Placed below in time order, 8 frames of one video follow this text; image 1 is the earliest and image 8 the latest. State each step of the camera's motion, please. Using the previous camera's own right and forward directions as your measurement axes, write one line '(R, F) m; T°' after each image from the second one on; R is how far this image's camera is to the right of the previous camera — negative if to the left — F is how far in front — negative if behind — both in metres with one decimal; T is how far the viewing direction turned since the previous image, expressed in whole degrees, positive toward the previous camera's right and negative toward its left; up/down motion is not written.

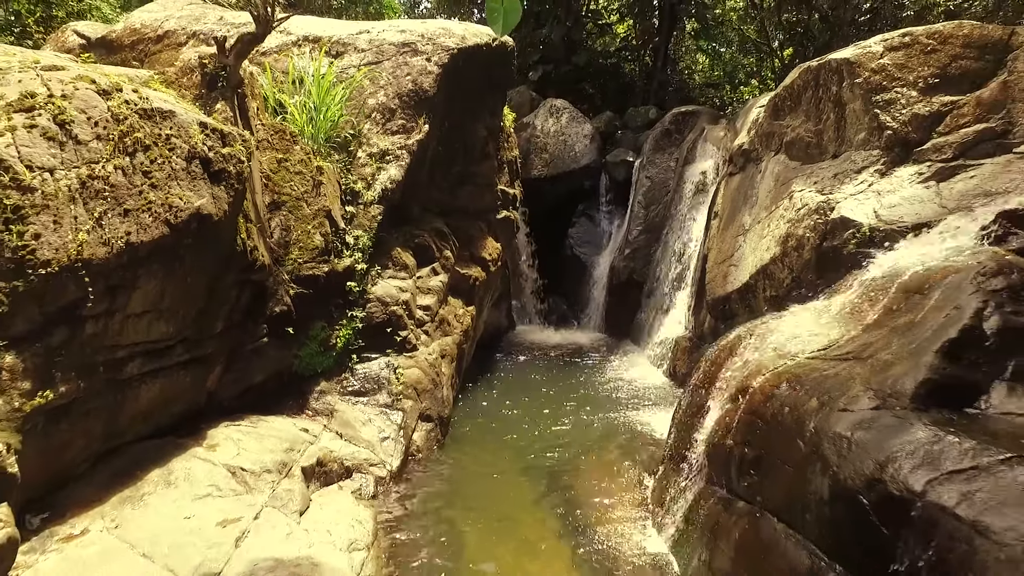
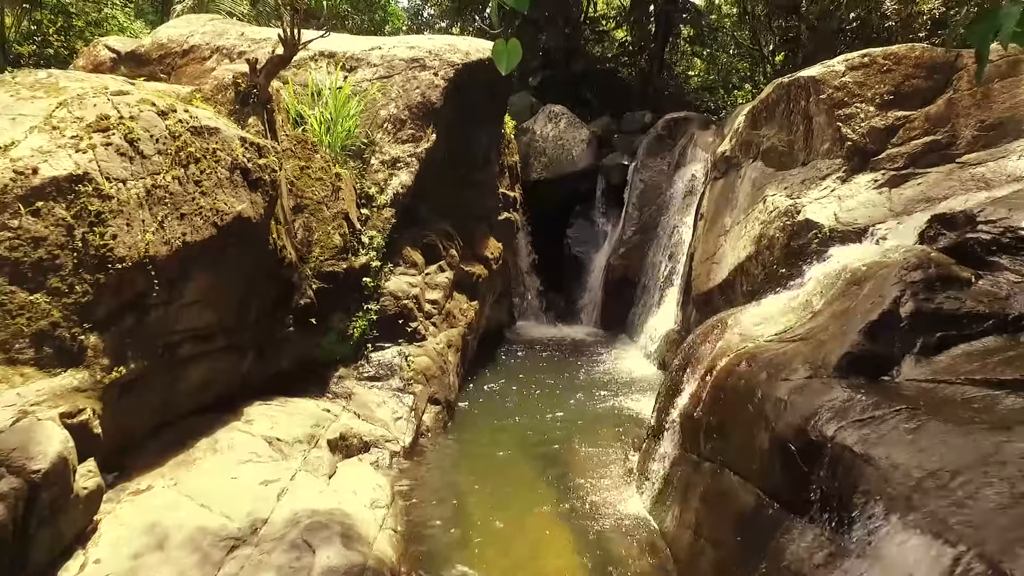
(0.0, -0.5) m; 0°
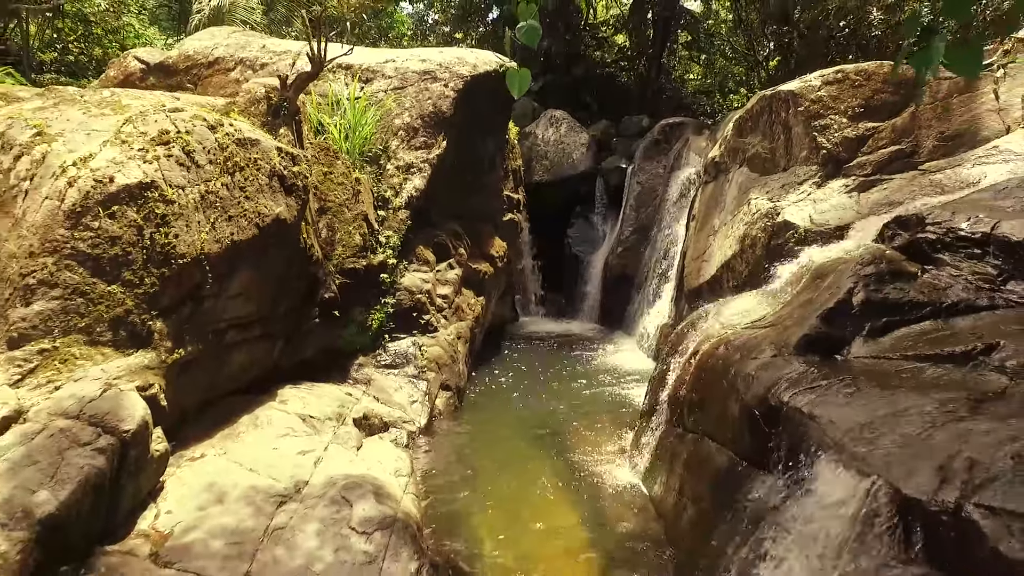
(0.0, -0.5) m; 0°
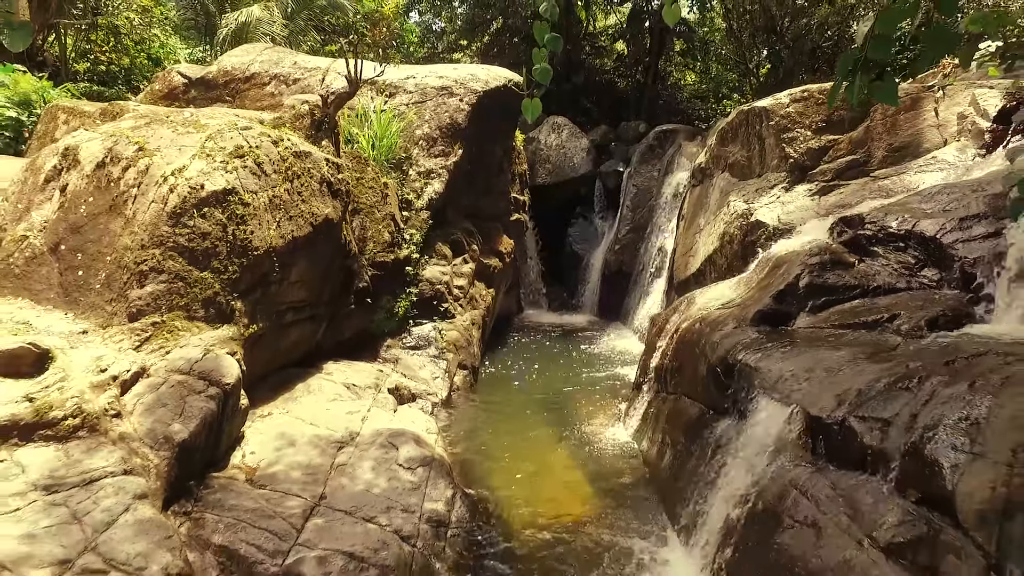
(-0.1, -0.8) m; 0°
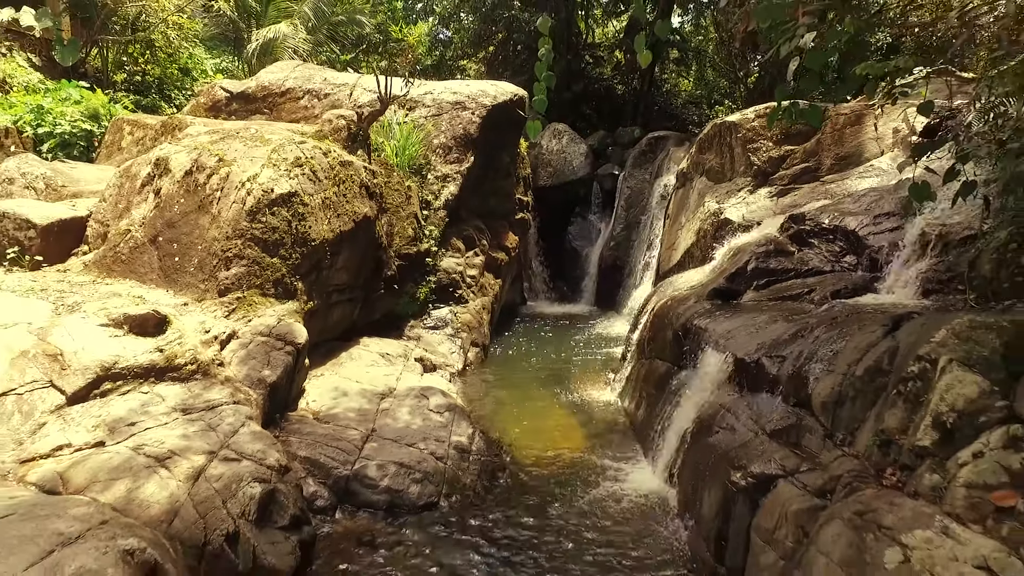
(0.0, -1.1) m; 0°
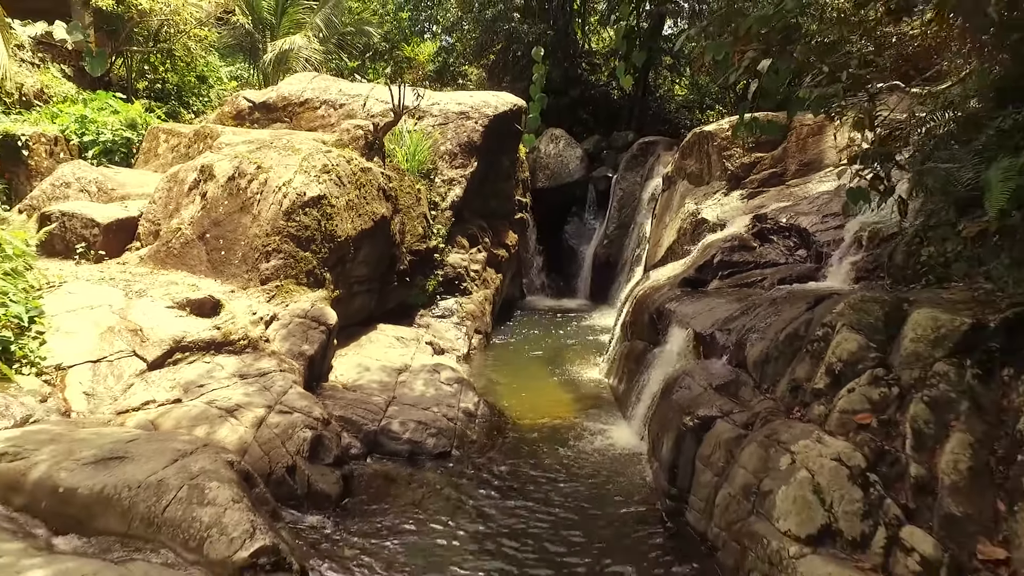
(0.0, -0.9) m; 0°
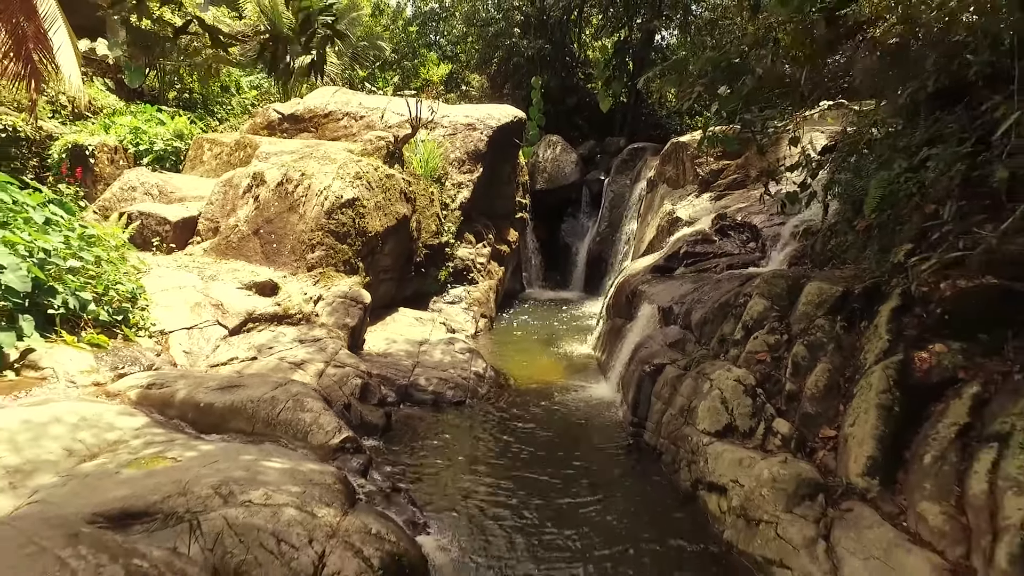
(0.0, -1.3) m; 0°
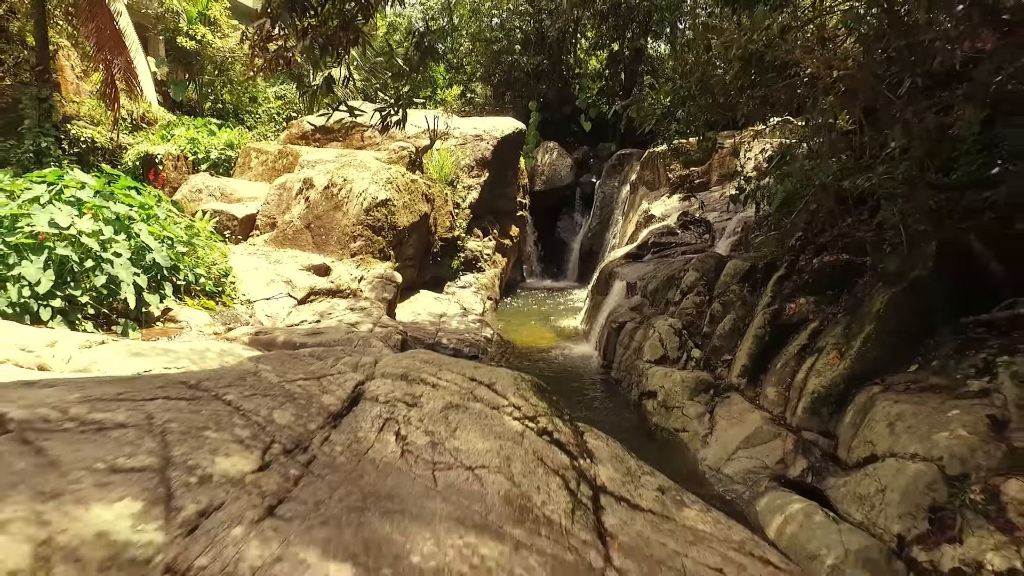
(0.0, -1.8) m; 0°
